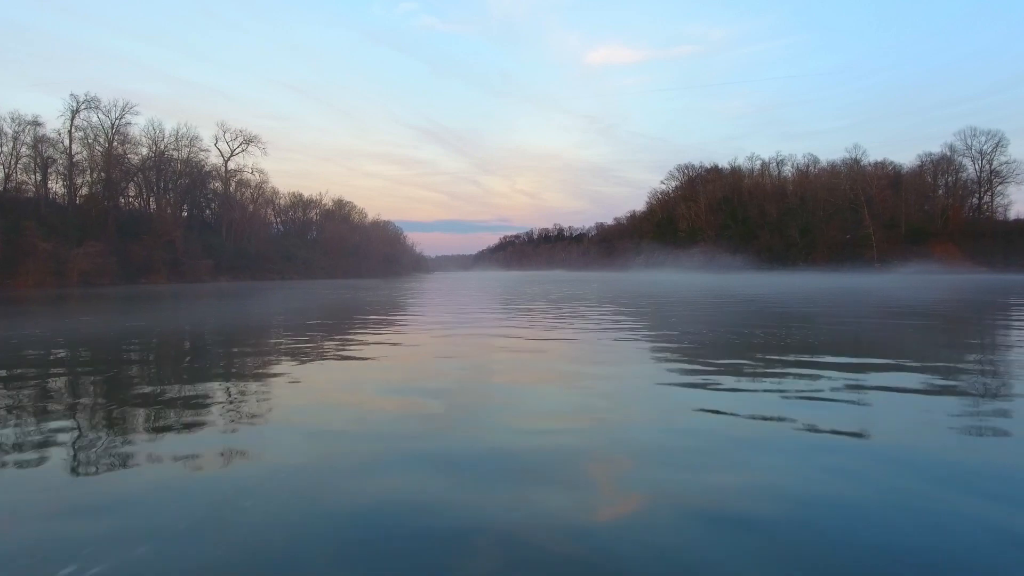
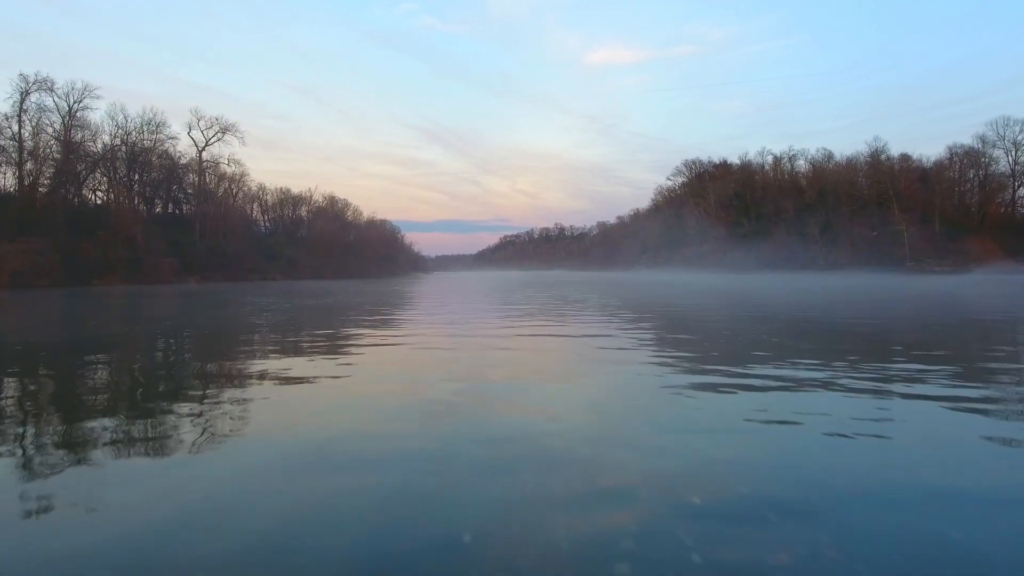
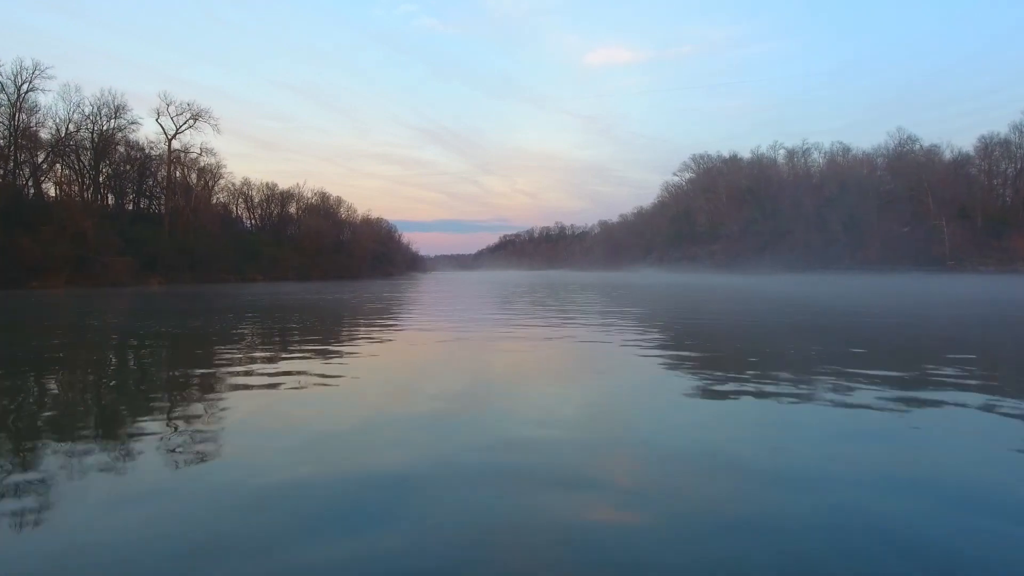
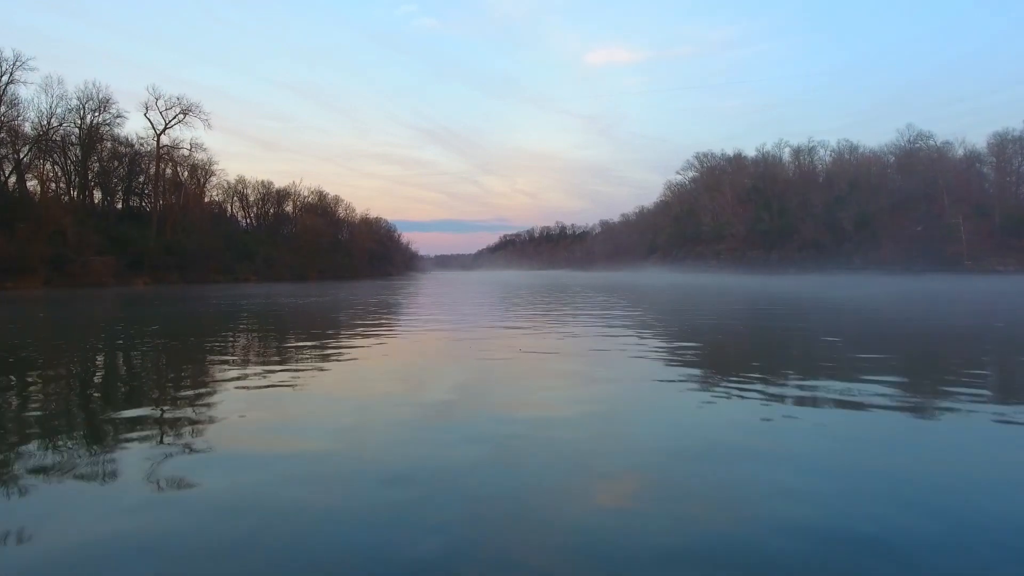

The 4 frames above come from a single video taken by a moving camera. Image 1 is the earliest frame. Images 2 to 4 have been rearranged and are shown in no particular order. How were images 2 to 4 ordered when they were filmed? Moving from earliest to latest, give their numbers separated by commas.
2, 3, 4
